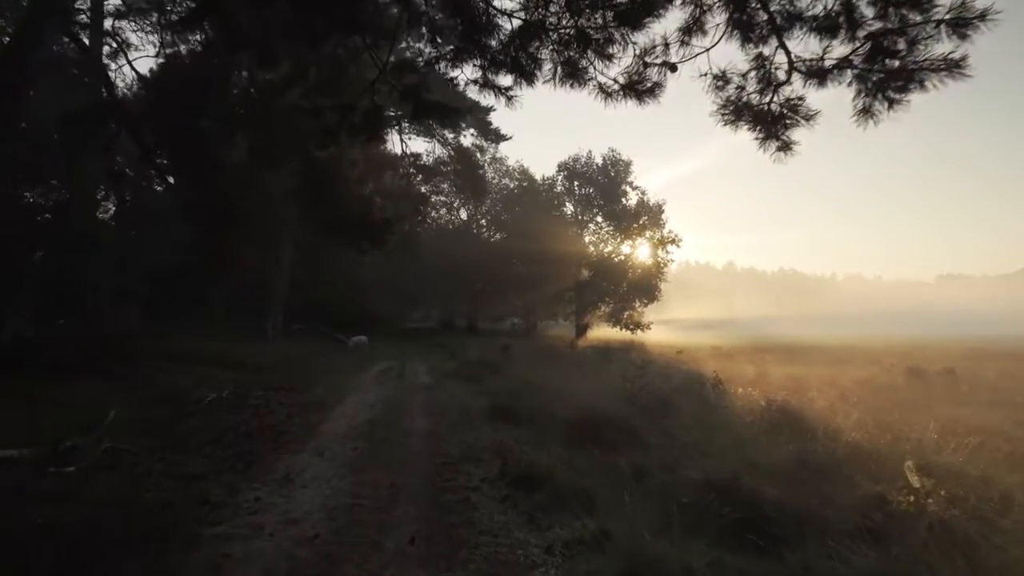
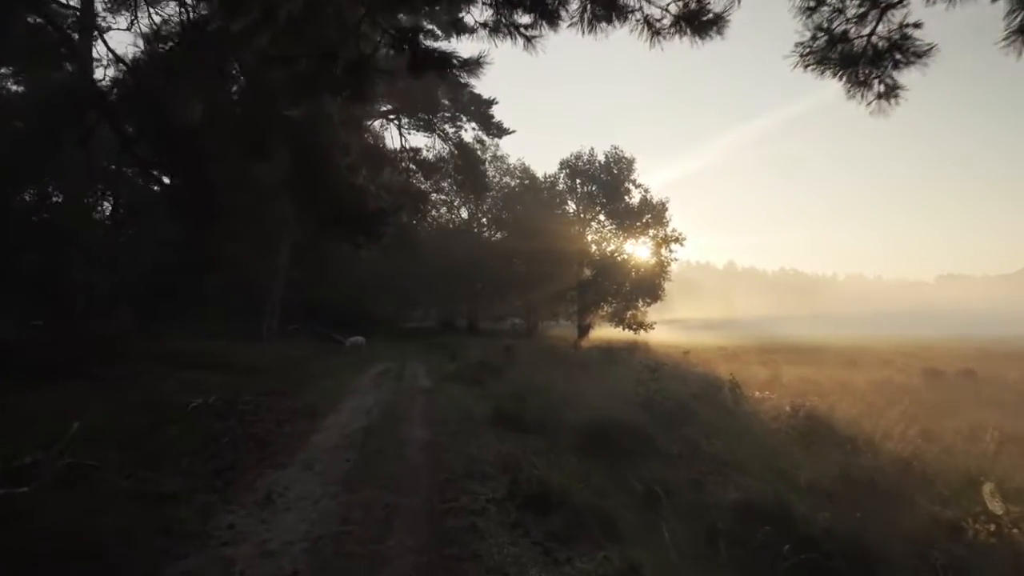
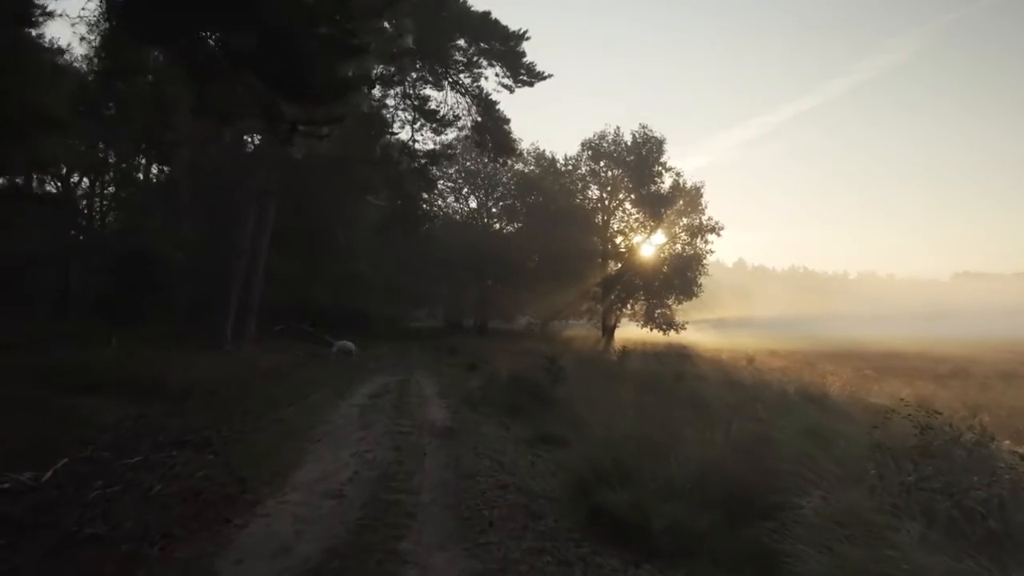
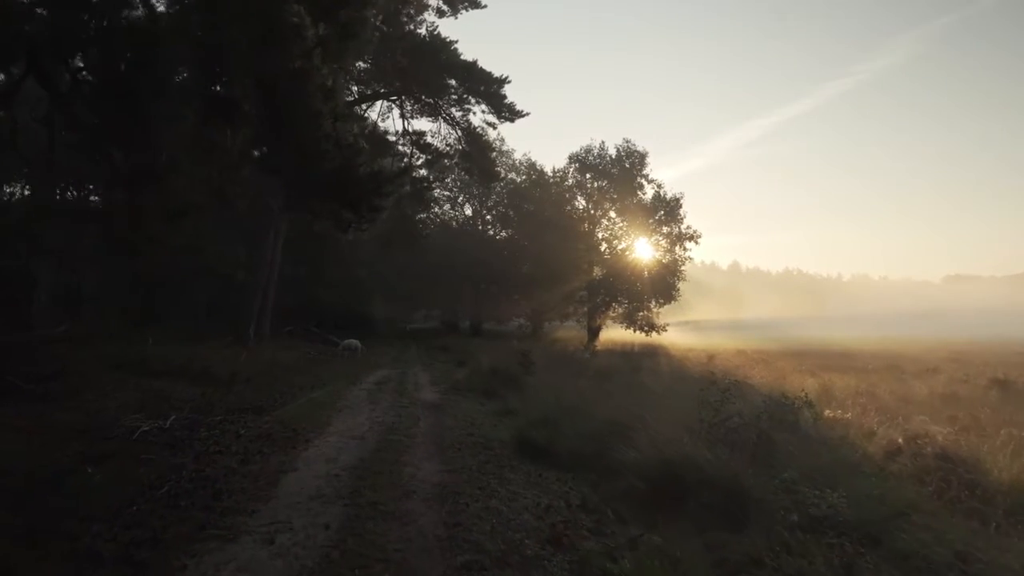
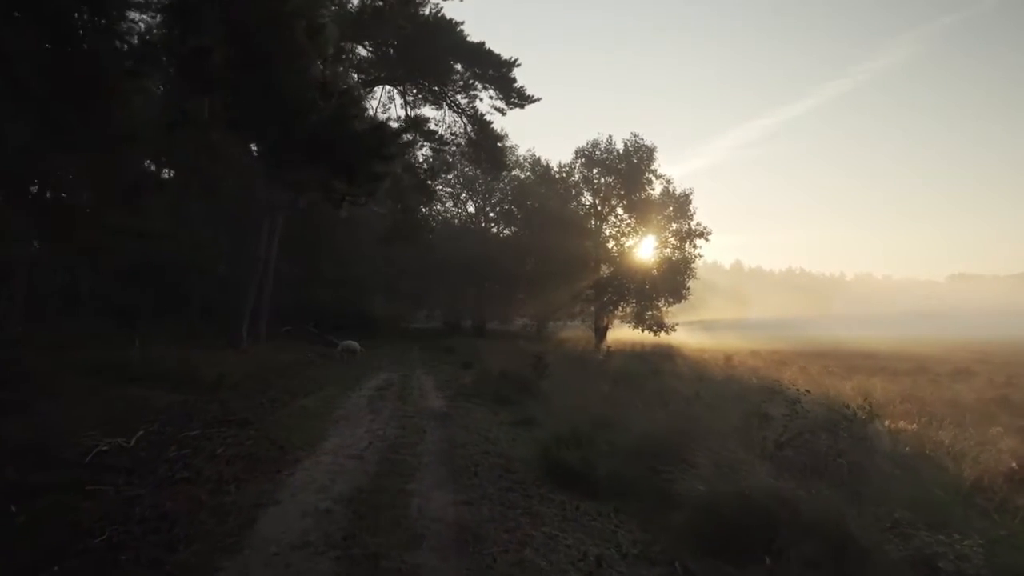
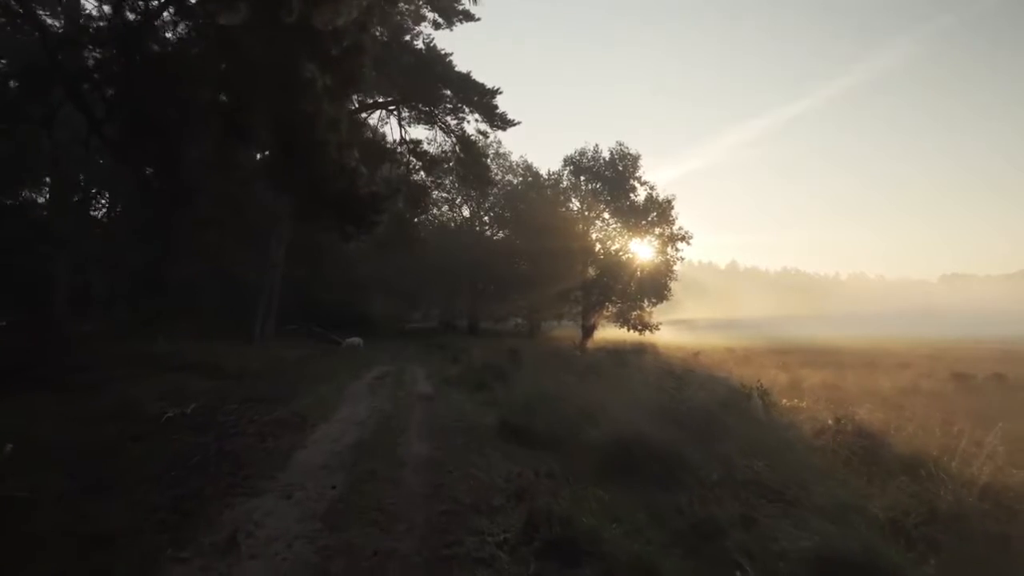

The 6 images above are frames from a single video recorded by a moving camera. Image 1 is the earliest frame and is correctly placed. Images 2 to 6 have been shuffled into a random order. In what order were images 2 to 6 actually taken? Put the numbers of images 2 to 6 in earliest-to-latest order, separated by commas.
2, 6, 4, 5, 3
